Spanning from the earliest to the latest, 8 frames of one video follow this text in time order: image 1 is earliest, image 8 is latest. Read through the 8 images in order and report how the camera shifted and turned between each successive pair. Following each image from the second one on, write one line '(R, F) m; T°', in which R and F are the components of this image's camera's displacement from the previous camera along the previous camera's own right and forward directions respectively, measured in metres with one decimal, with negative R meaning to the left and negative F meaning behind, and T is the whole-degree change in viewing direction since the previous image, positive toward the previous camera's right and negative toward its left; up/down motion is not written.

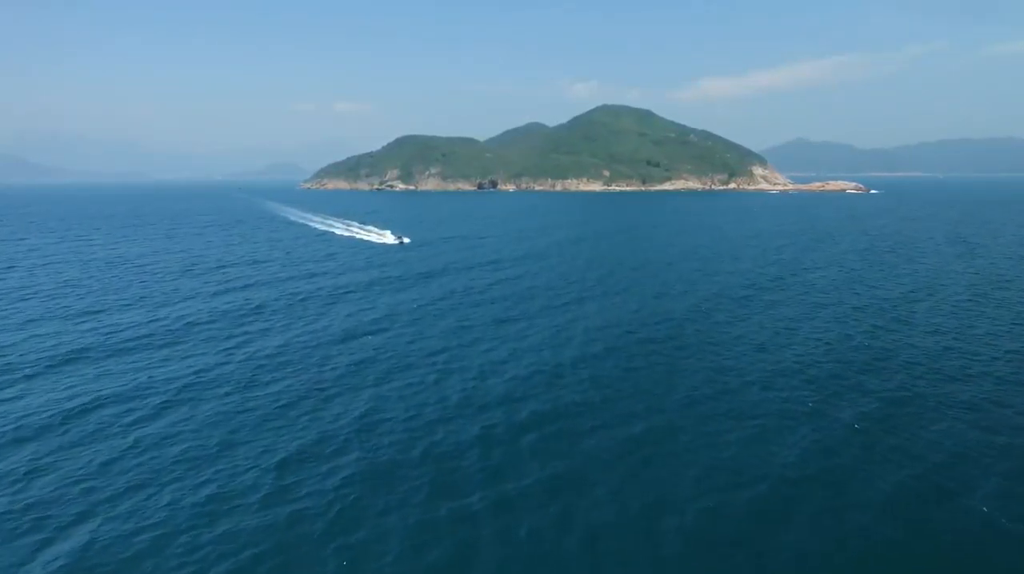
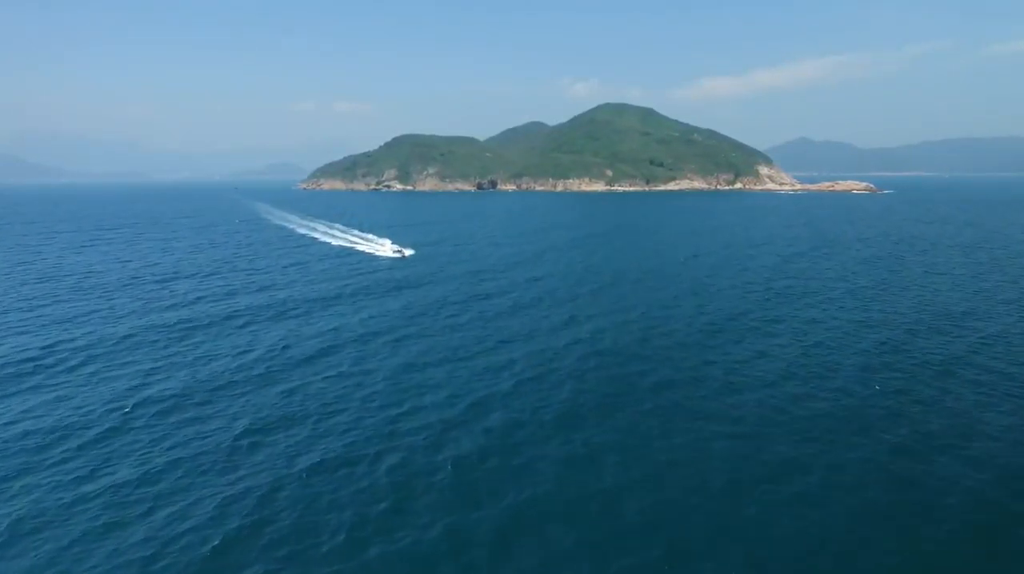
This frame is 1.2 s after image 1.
(+2.1, +14.4) m; 0°
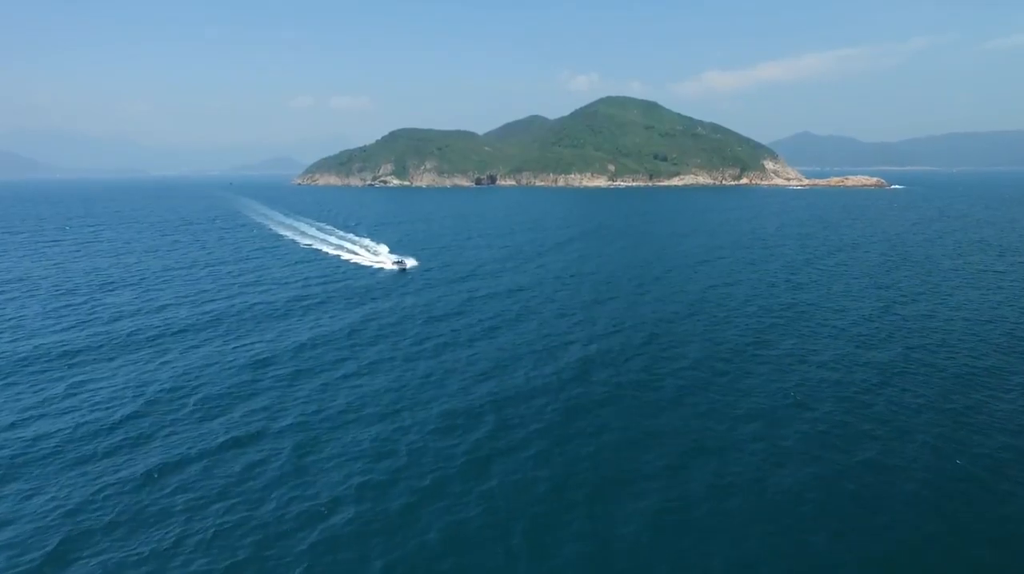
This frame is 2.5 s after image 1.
(+2.1, +14.9) m; 0°
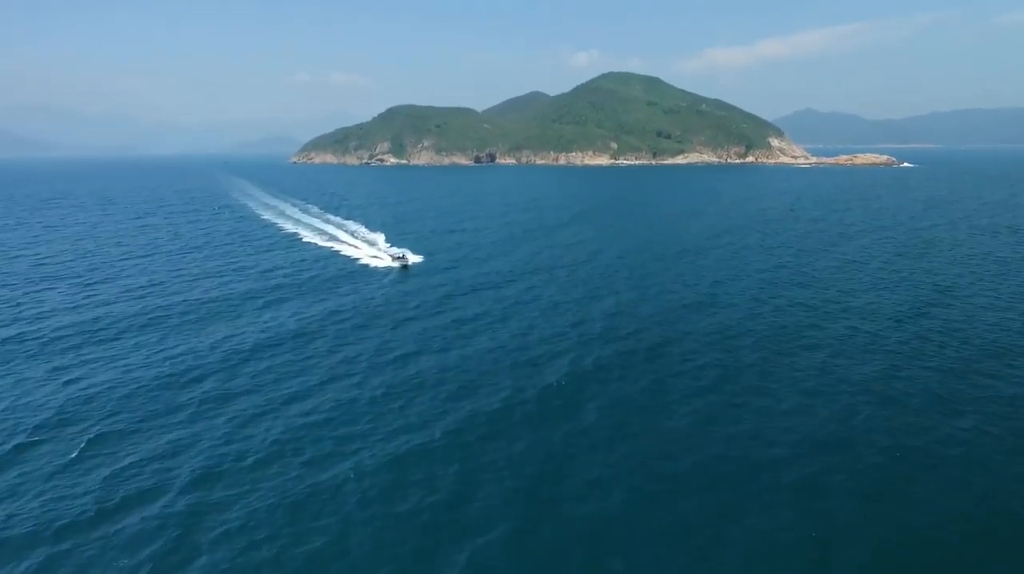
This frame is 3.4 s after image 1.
(+1.6, +10.3) m; 0°
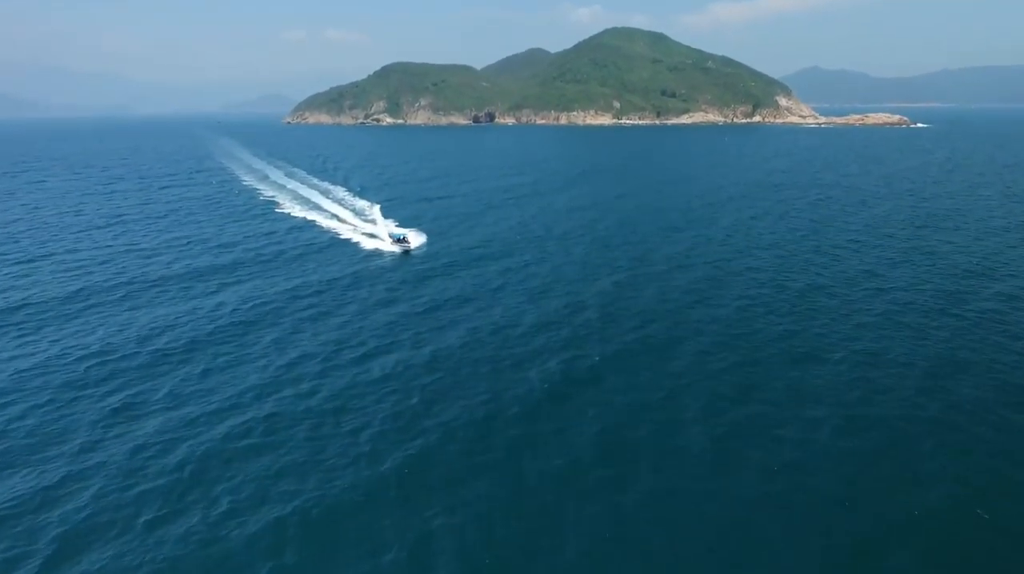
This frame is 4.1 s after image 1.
(+1.3, +9.0) m; 0°
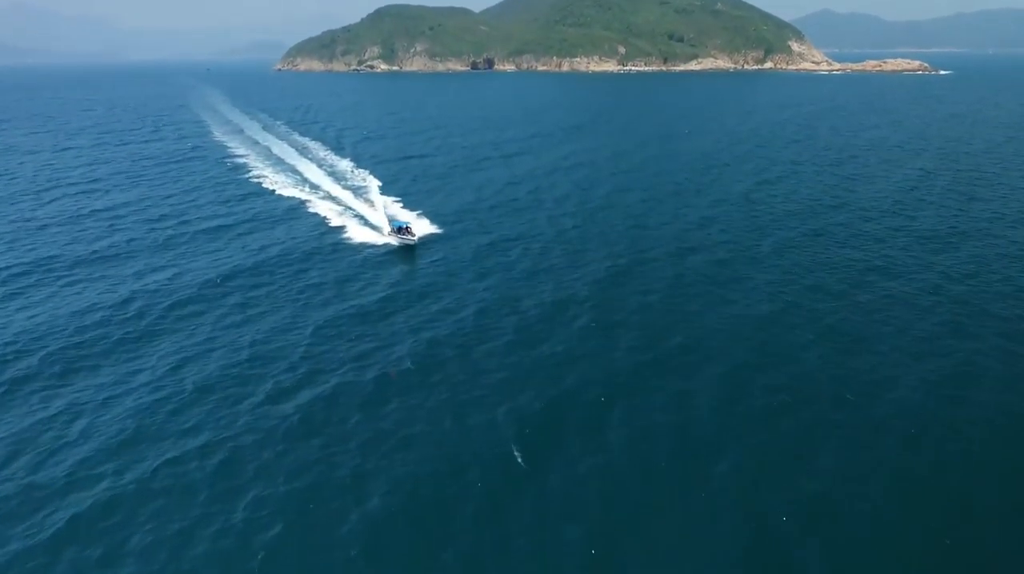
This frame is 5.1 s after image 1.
(+1.6, +12.0) m; 0°
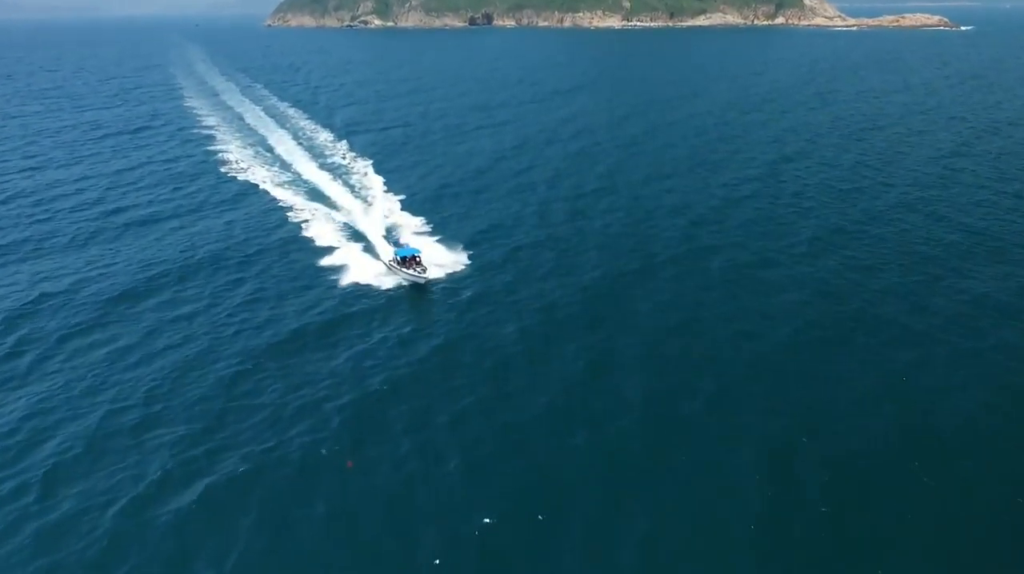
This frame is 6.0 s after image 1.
(+1.3, +10.3) m; 0°
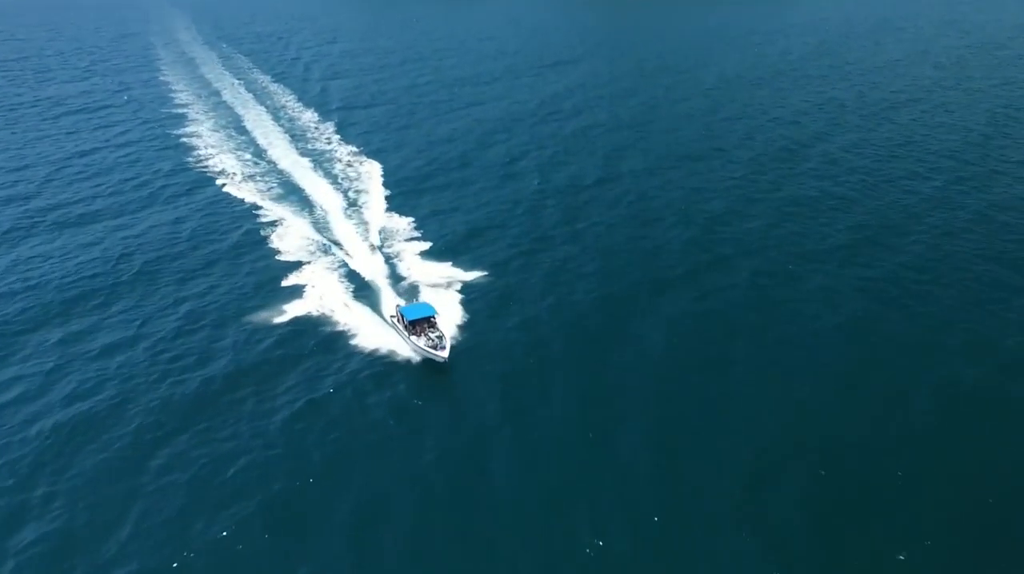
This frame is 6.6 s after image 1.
(+0.8, +7.3) m; 0°
